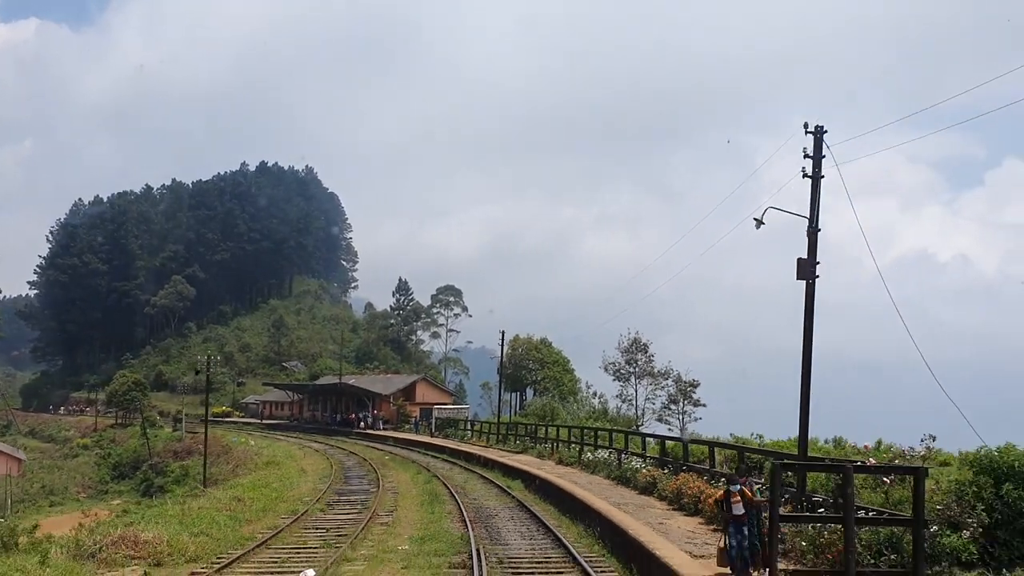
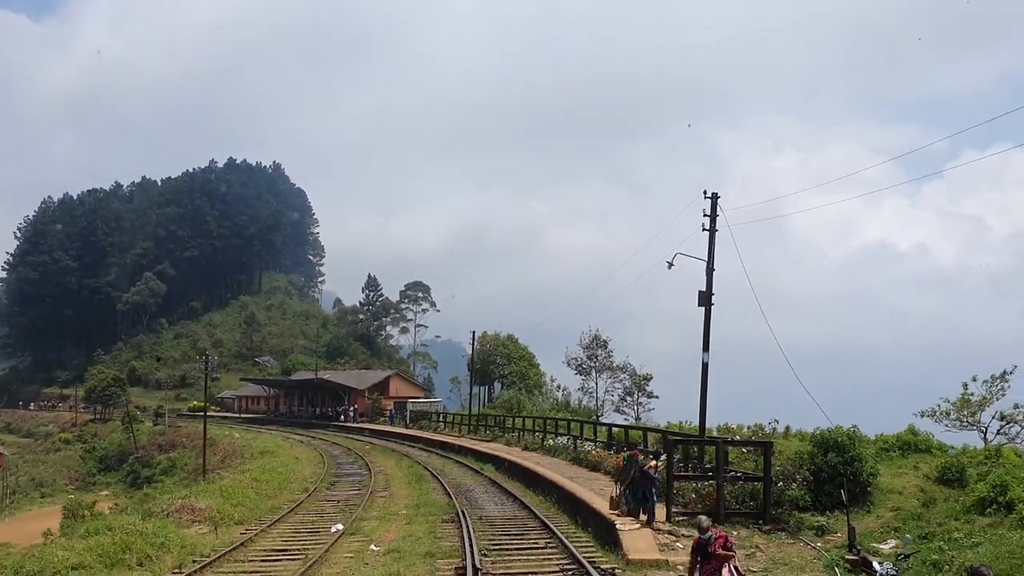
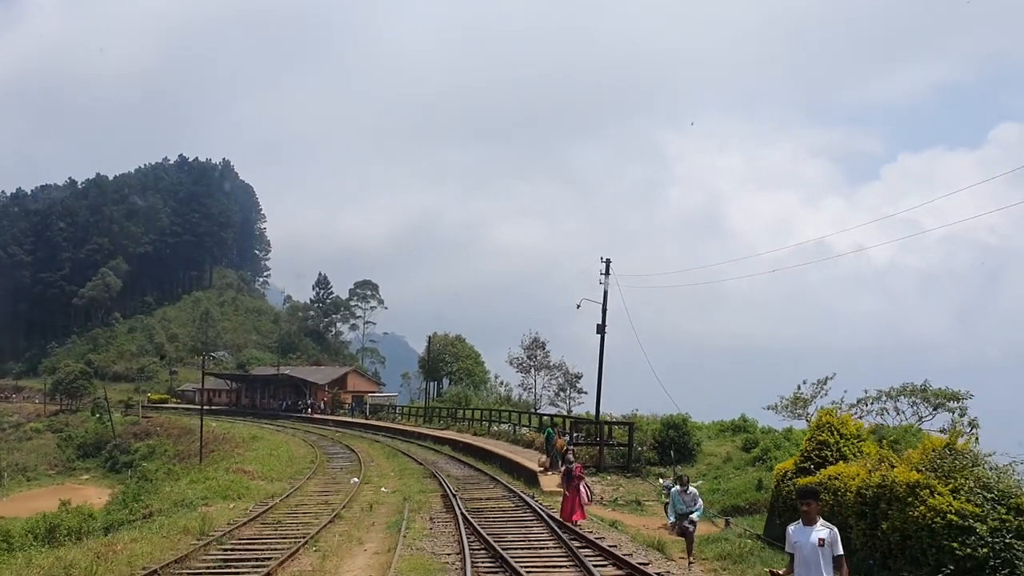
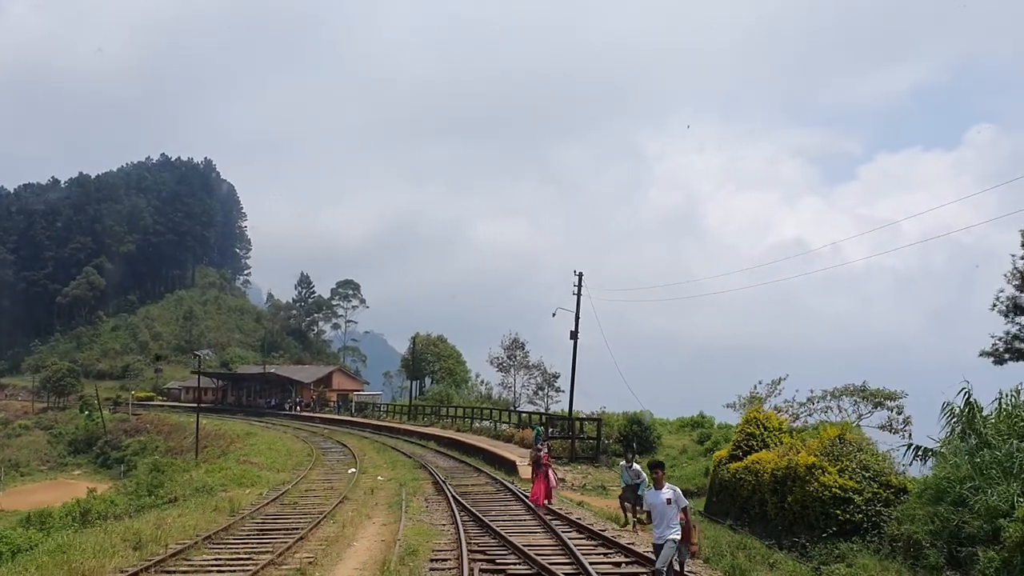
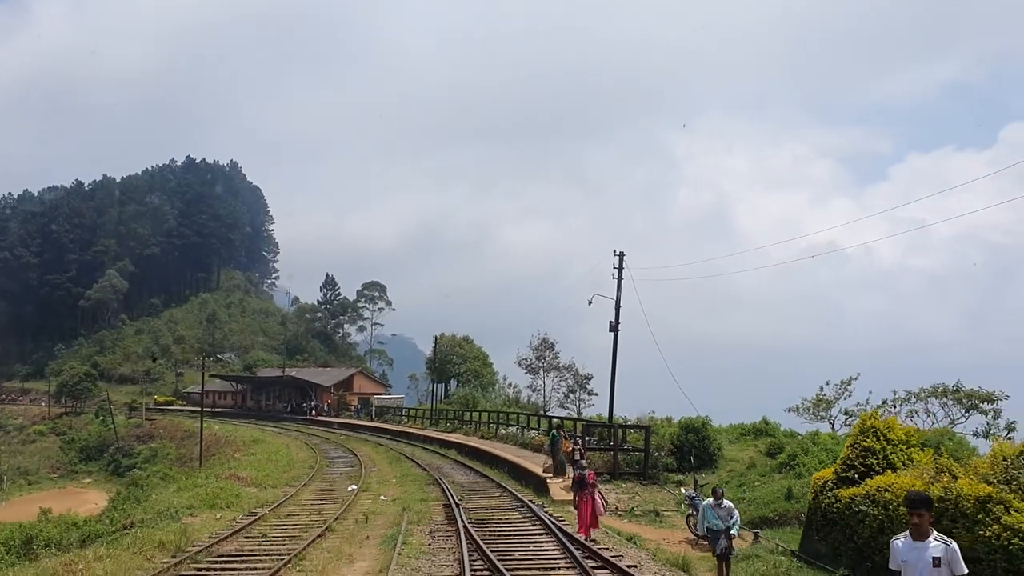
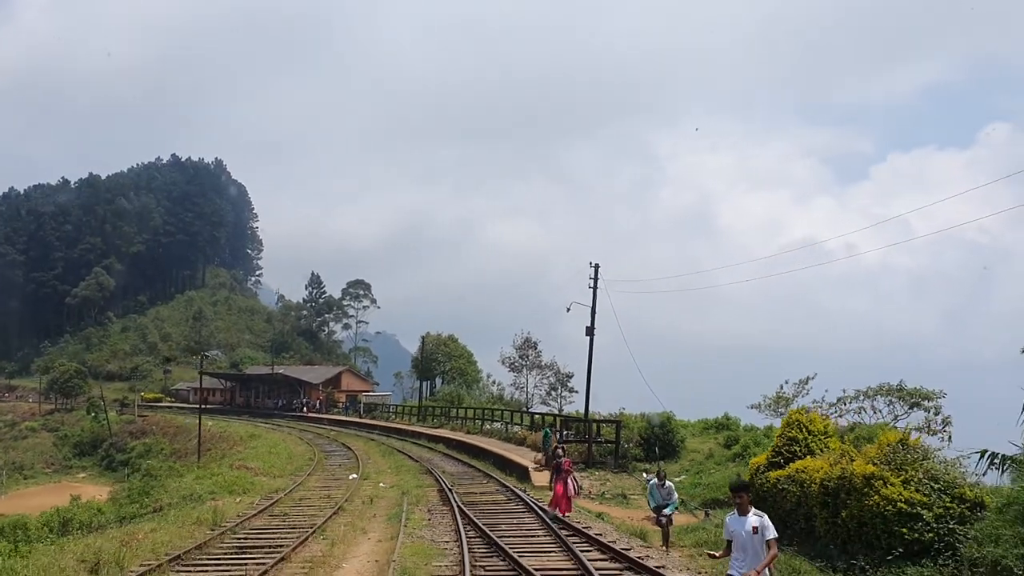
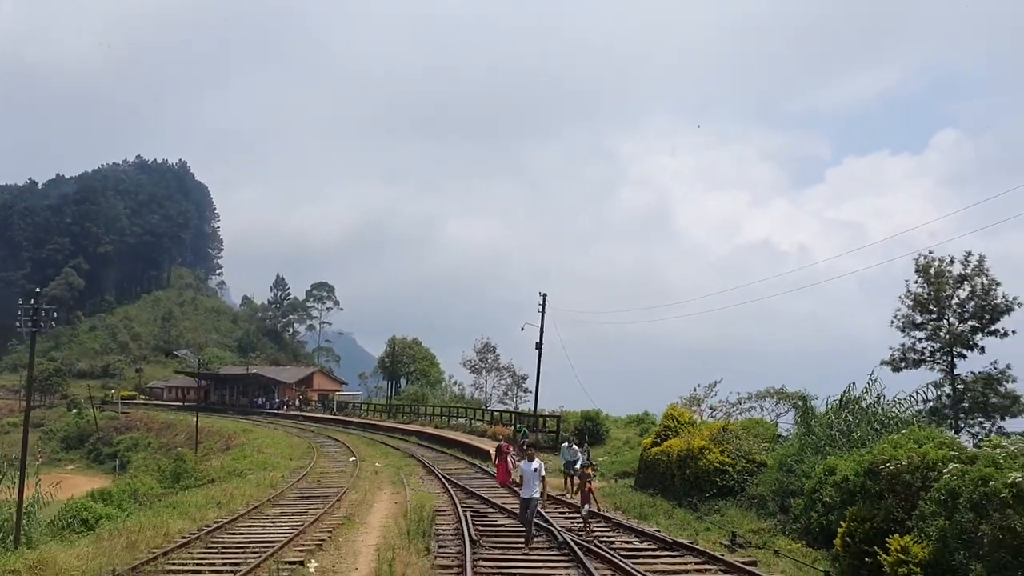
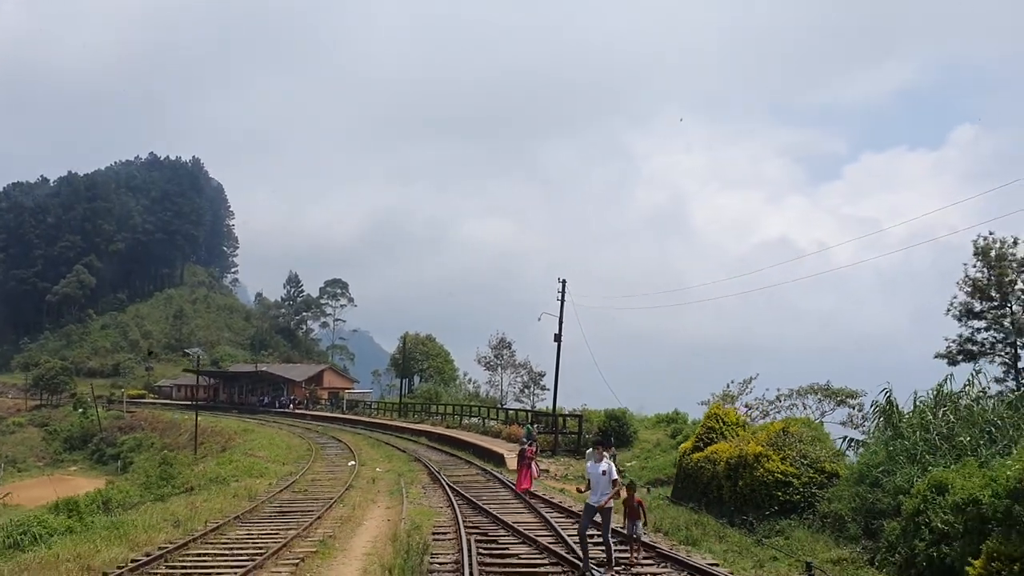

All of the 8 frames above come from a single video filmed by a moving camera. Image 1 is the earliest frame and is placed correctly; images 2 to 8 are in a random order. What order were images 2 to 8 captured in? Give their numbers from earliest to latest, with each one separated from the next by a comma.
2, 5, 3, 6, 4, 8, 7
